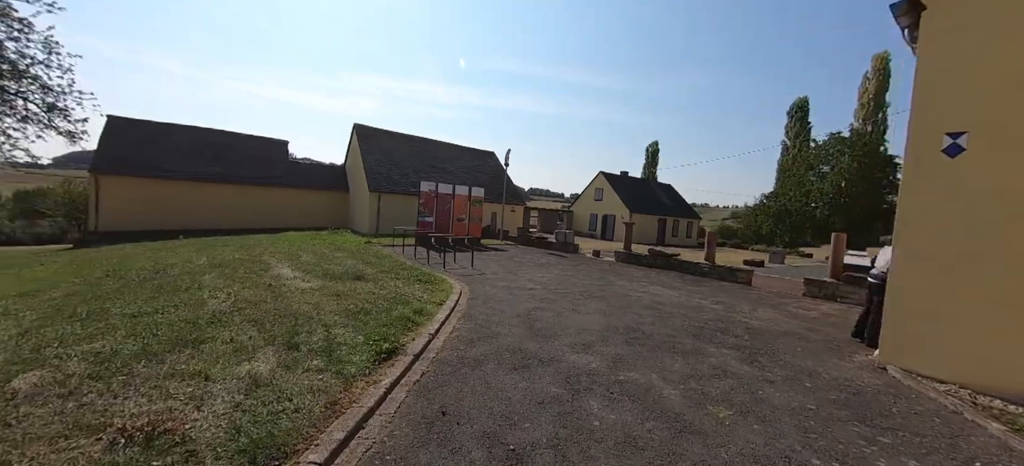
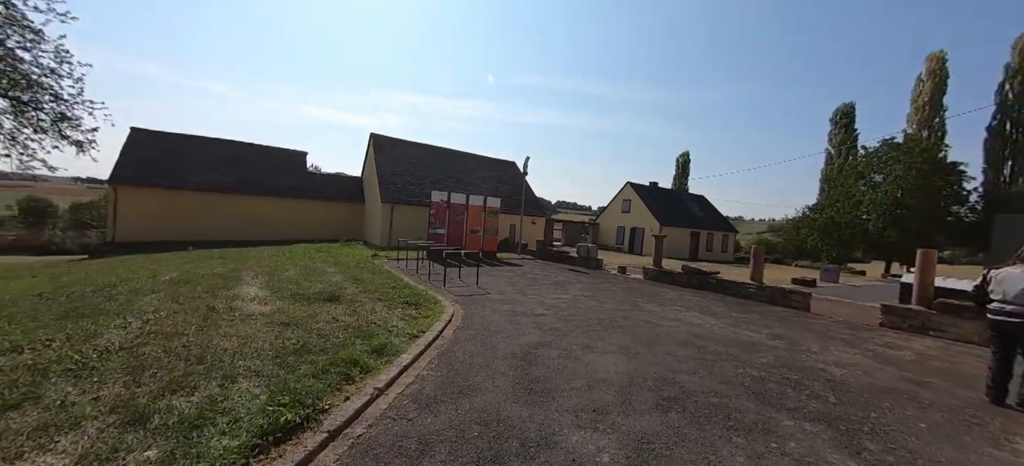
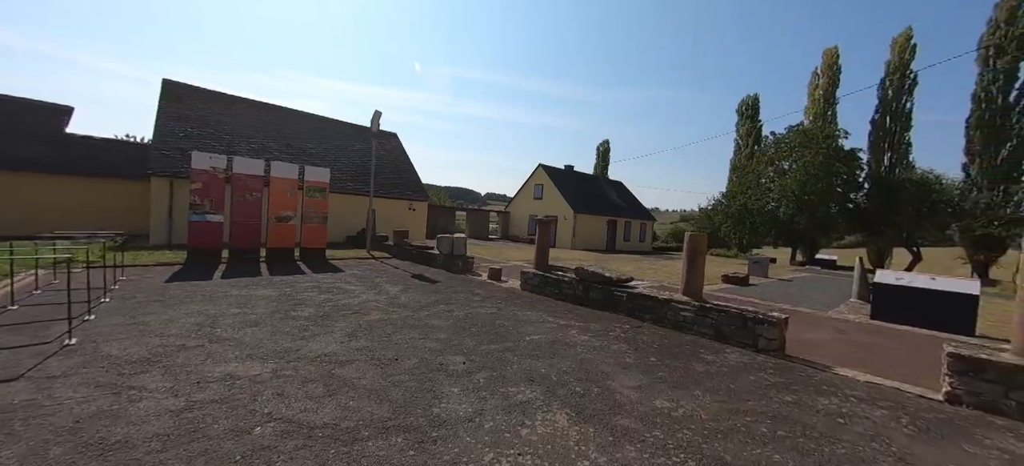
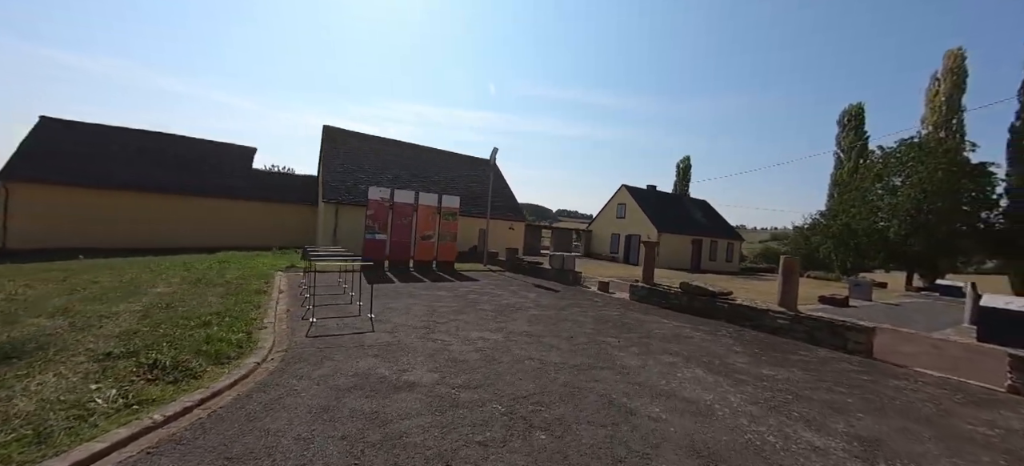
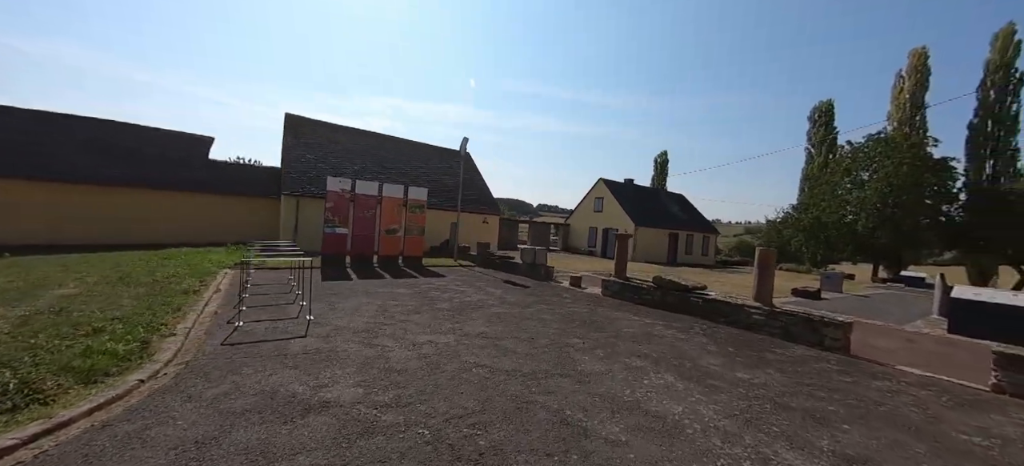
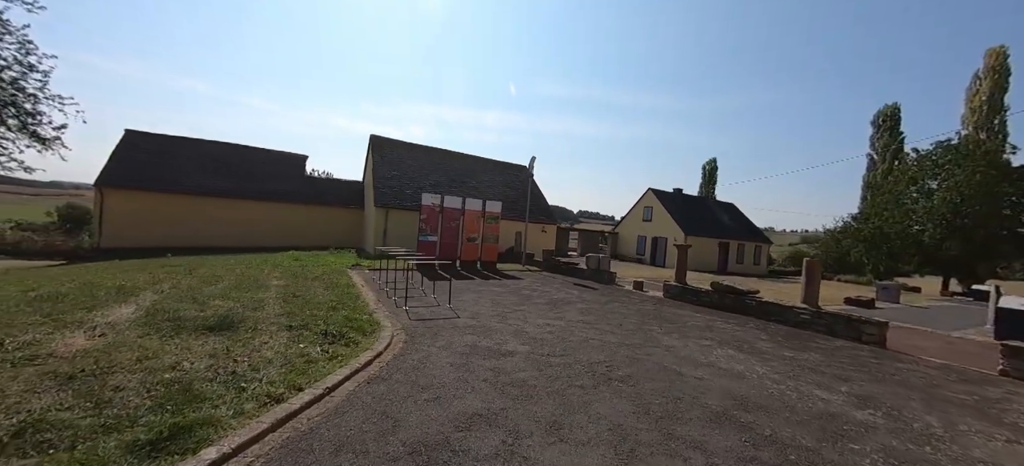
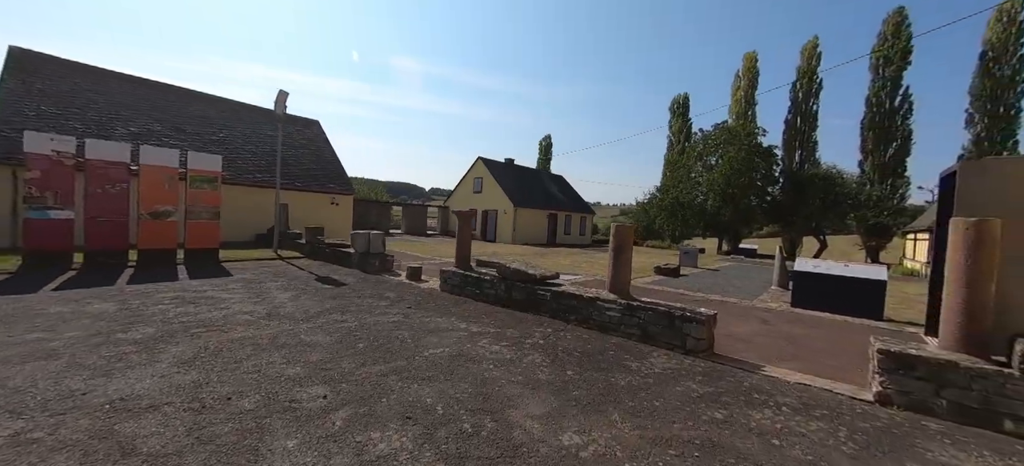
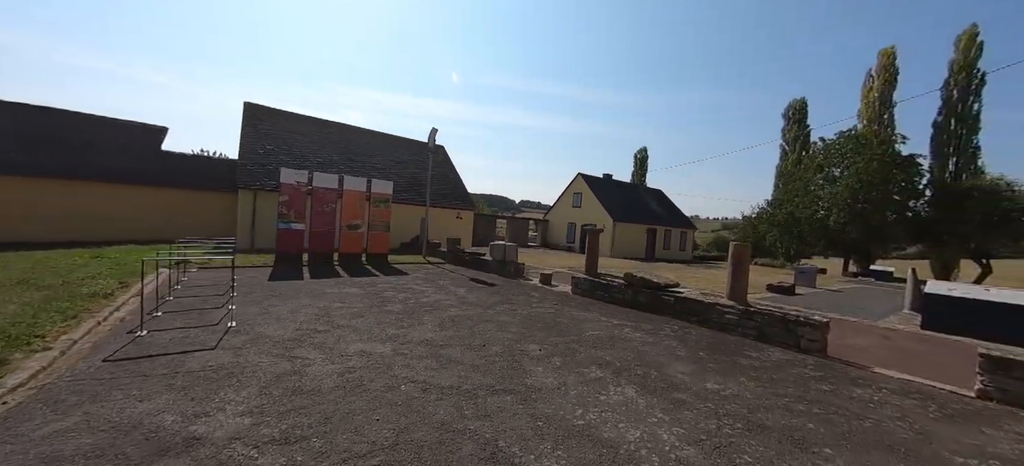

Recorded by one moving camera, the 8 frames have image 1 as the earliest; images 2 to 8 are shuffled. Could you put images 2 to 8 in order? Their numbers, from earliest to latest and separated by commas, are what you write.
2, 6, 4, 5, 8, 3, 7
